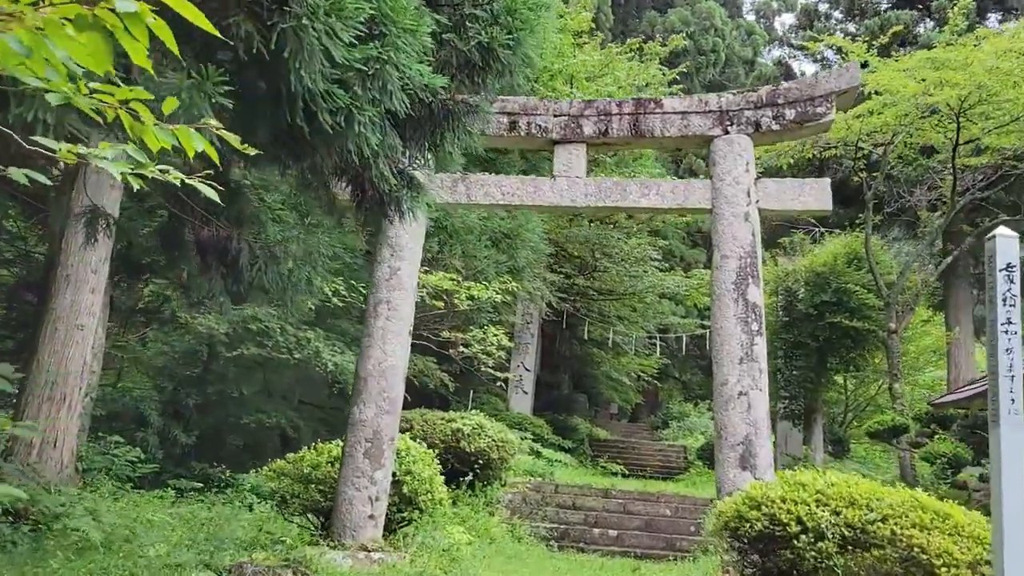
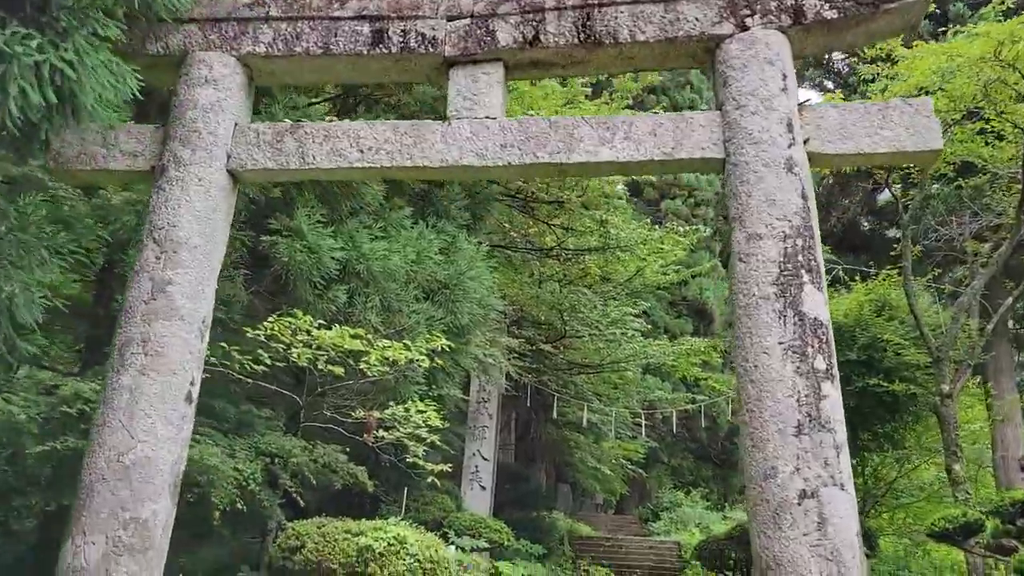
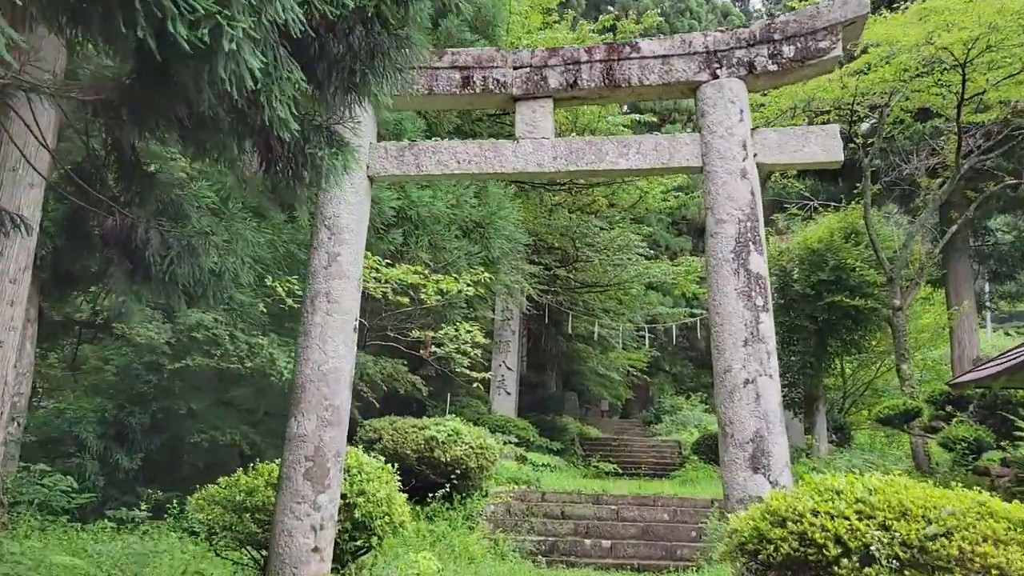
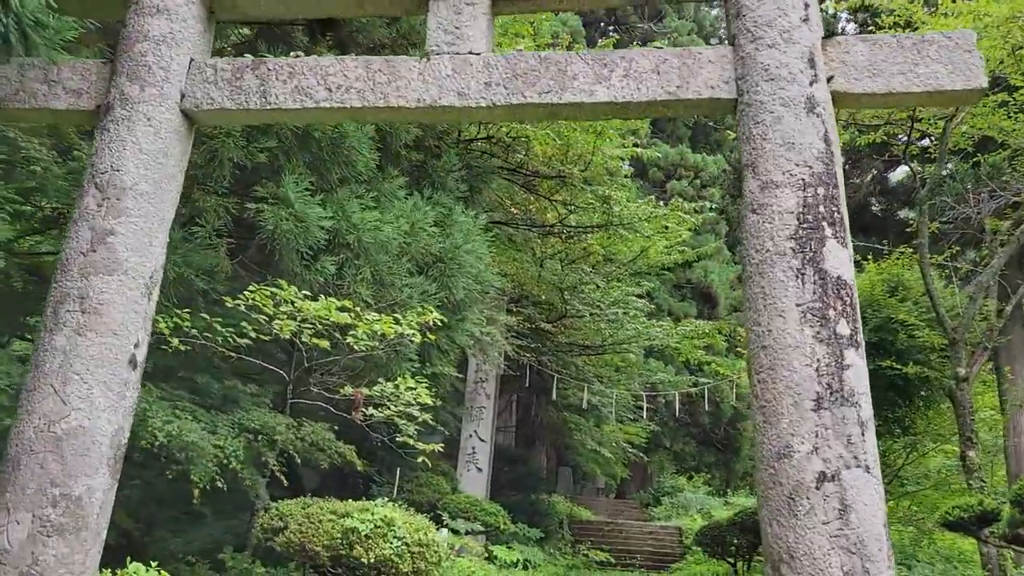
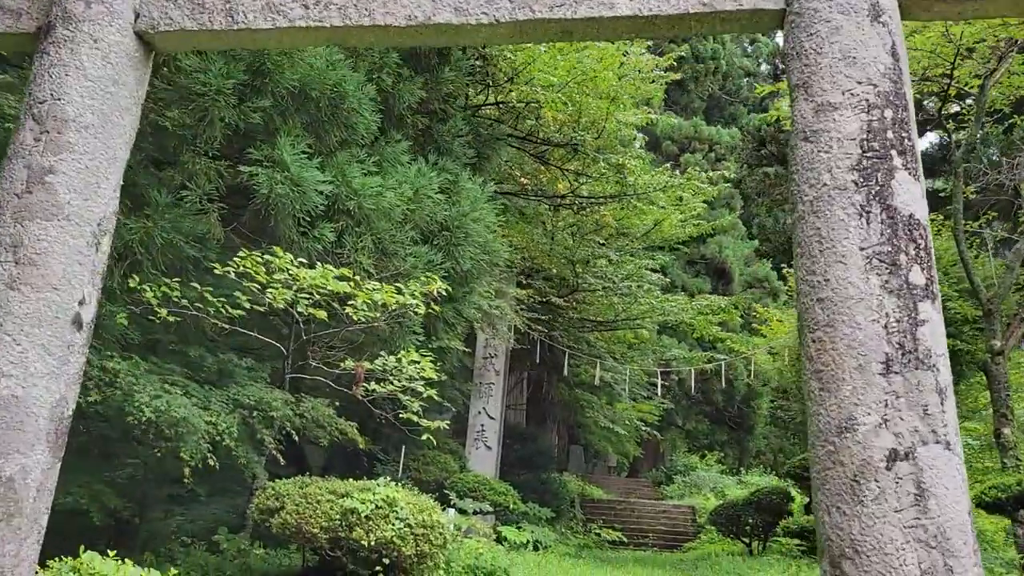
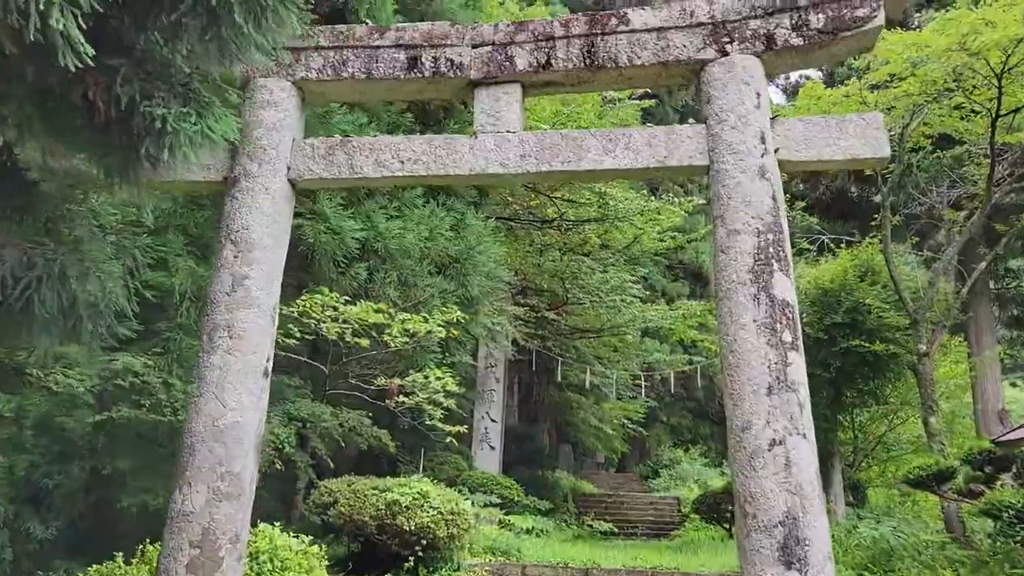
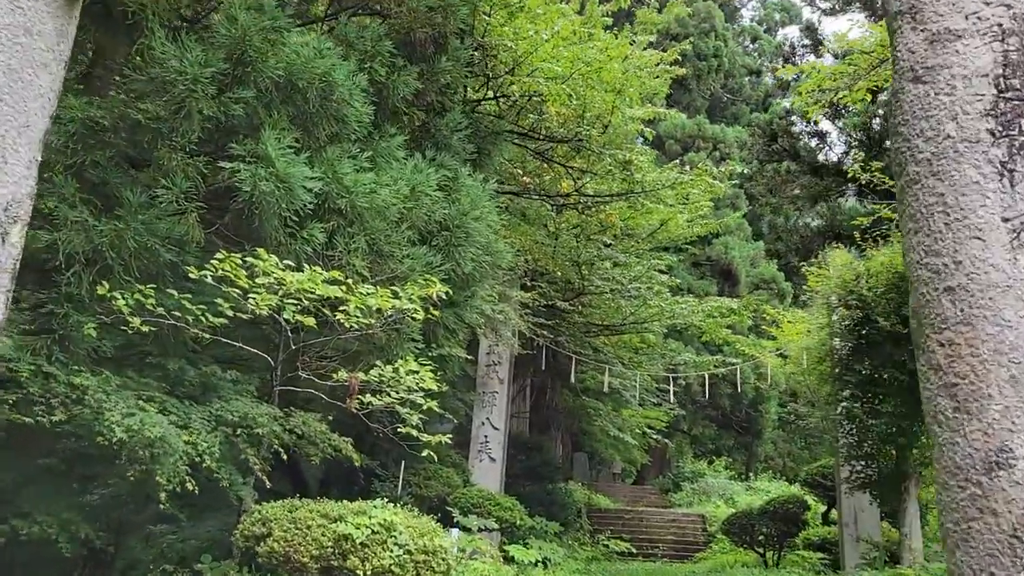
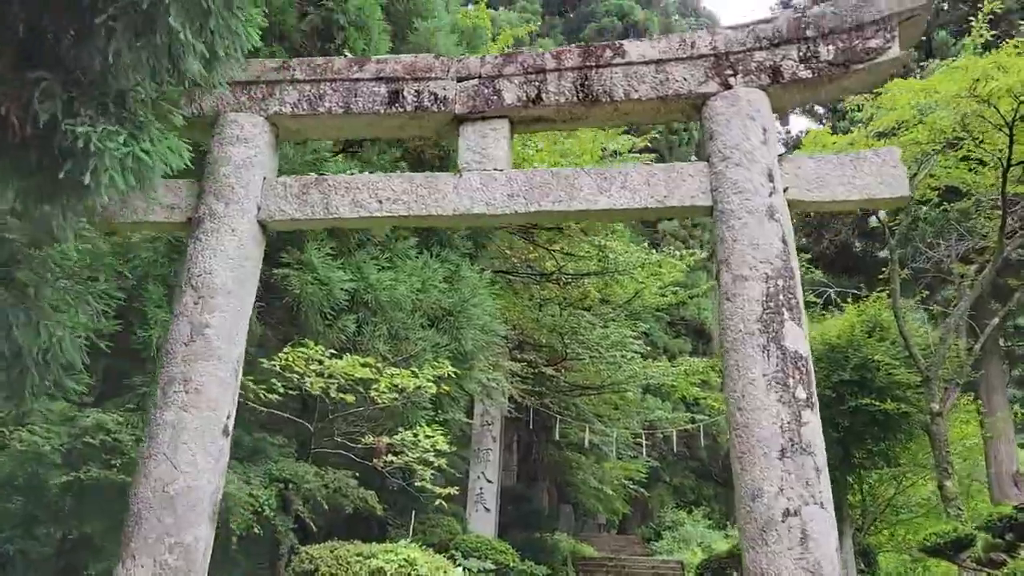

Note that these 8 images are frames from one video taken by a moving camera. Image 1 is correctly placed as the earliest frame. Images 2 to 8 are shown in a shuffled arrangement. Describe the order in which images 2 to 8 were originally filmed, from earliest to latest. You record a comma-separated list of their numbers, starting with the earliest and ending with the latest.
3, 6, 8, 2, 4, 5, 7
